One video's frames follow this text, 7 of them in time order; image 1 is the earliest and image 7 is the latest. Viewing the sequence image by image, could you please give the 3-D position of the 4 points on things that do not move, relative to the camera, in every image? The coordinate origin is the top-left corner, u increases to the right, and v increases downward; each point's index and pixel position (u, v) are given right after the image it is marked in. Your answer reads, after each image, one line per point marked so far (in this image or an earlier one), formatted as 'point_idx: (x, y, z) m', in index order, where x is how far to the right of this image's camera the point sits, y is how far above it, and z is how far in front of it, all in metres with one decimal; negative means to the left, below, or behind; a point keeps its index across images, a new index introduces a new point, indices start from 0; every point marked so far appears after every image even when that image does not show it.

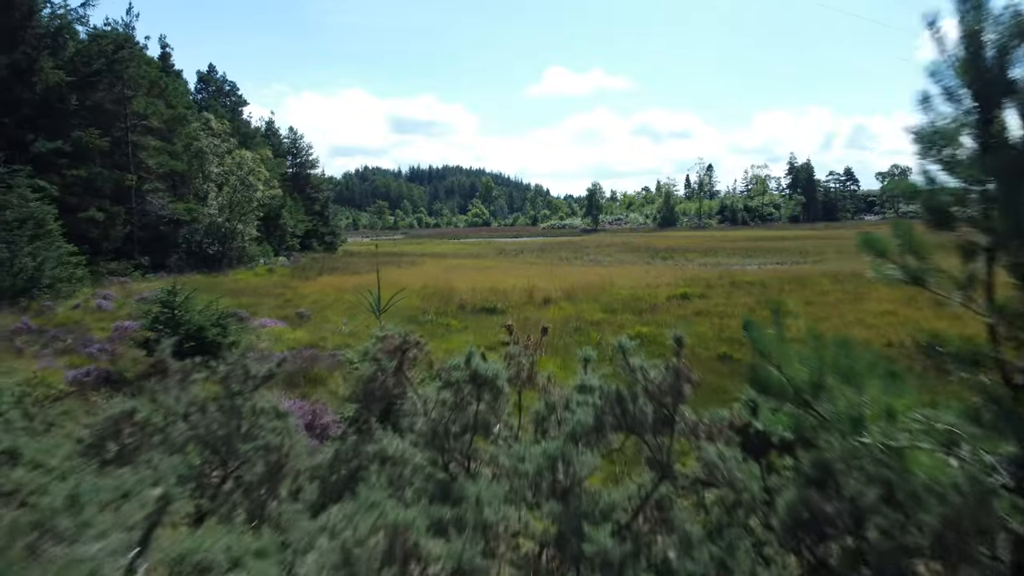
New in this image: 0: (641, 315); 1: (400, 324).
0: (+2.9, -0.6, +18.5) m
1: (-2.2, -0.7, +16.7) m
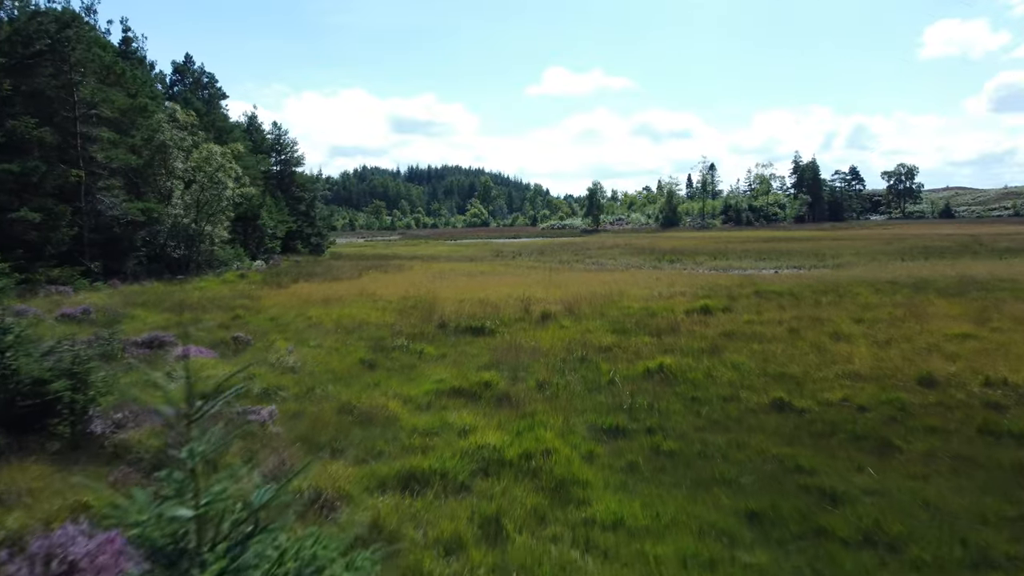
0: (+2.7, -0.9, +15.2) m
1: (-2.4, -1.0, +13.4) m
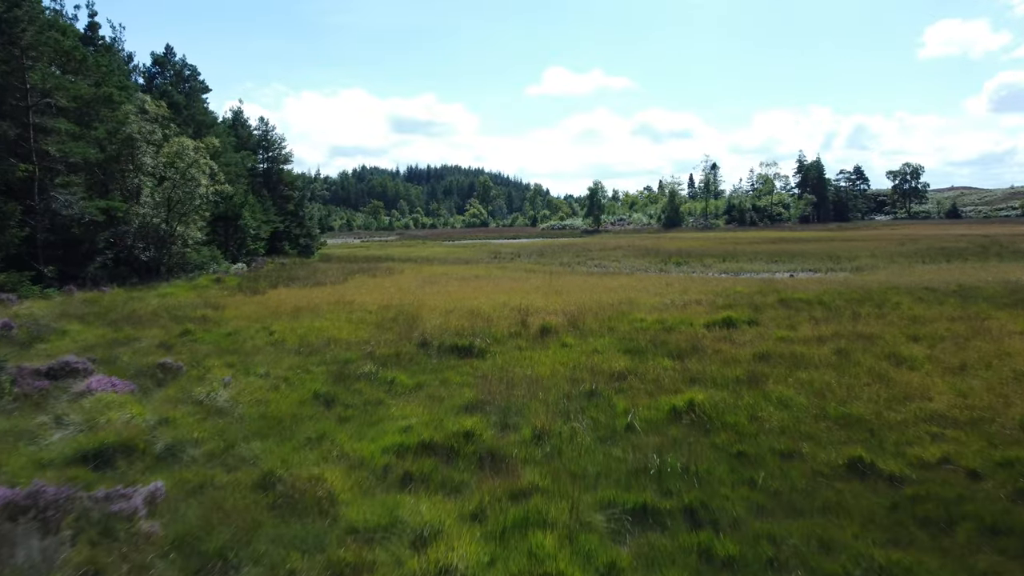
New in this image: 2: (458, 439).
0: (+2.6, -1.1, +12.7) m
1: (-2.5, -1.2, +10.9) m
2: (-0.5, -1.4, +7.8) m
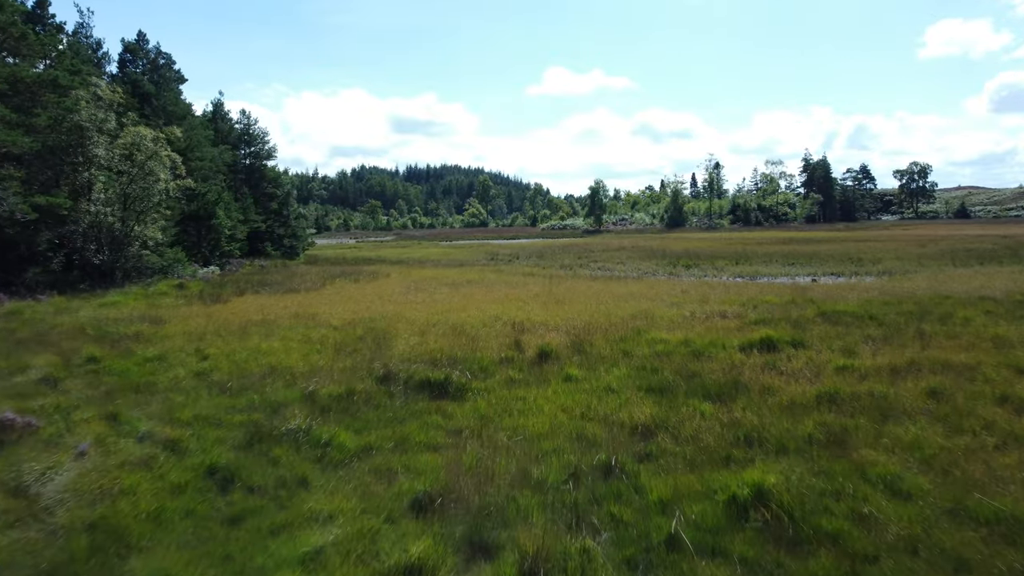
0: (+2.4, -1.3, +9.5) m
1: (-2.7, -1.4, +7.7) m
2: (-0.7, -1.6, +4.6) m
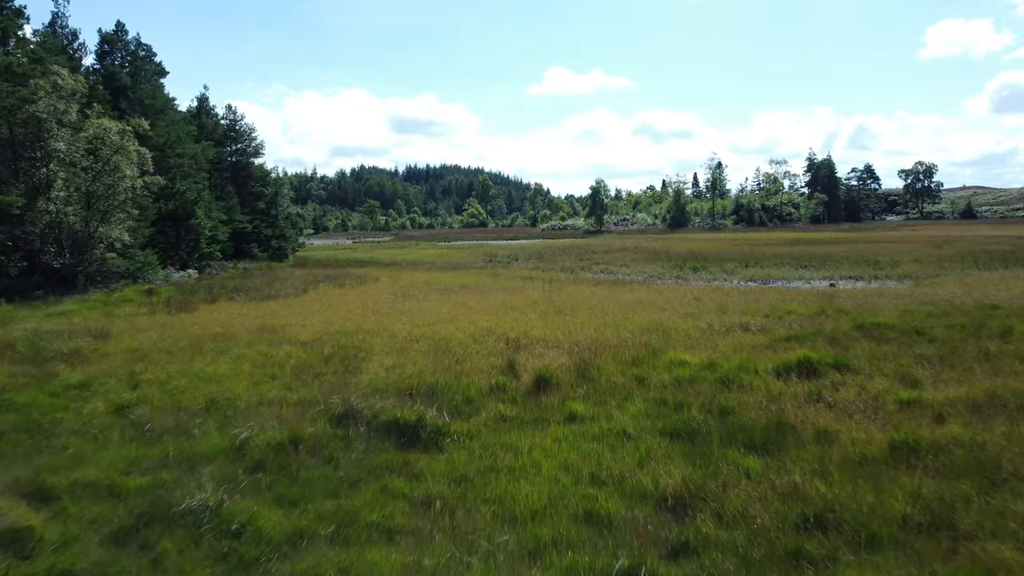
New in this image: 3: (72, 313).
0: (+2.3, -1.5, +7.3) m
1: (-2.8, -1.6, +5.5) m
2: (-0.8, -1.8, +2.5) m
3: (-10.3, -0.6, +19.7) m
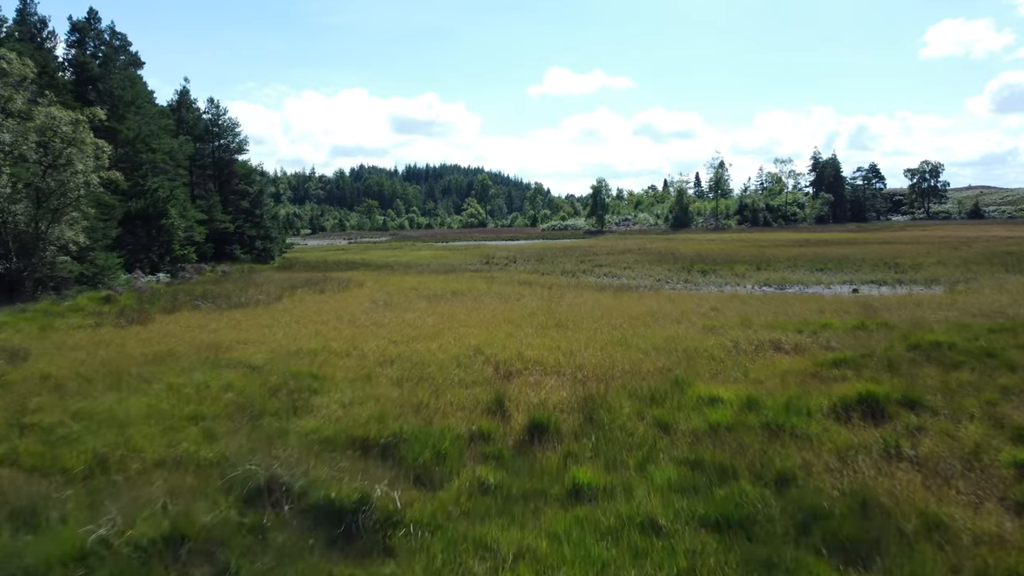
0: (+2.2, -1.7, +4.9) m
1: (-2.9, -1.8, +3.1) m
2: (-0.9, -2.0, 0.0) m
3: (-10.4, -0.8, +17.3) m
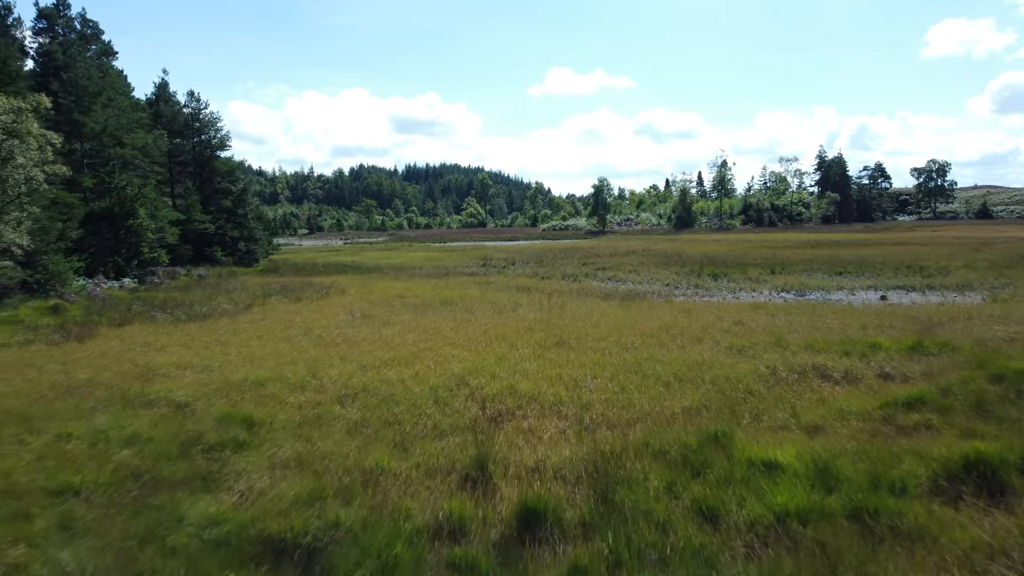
0: (+2.1, -1.9, +2.4) m
1: (-3.0, -2.0, +0.6) m
2: (-1.0, -2.2, -2.5) m
3: (-10.6, -1.0, +14.8) m
